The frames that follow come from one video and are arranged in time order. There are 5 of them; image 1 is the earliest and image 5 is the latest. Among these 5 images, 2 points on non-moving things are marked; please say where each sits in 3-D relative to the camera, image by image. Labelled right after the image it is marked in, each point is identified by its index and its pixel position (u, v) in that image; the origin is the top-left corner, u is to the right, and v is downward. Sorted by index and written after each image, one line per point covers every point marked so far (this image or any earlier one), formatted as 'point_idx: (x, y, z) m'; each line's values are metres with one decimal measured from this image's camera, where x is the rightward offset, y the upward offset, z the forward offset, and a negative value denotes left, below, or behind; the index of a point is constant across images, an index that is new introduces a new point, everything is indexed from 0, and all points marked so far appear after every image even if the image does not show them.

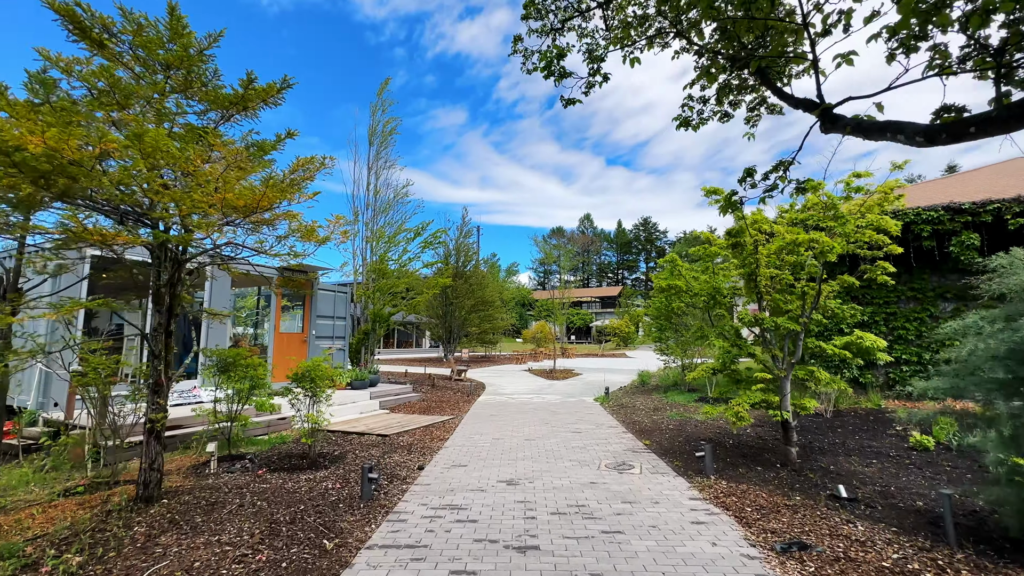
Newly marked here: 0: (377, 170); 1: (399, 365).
0: (-3.7, +3.2, +12.4) m
1: (-4.2, -2.9, +16.6) m
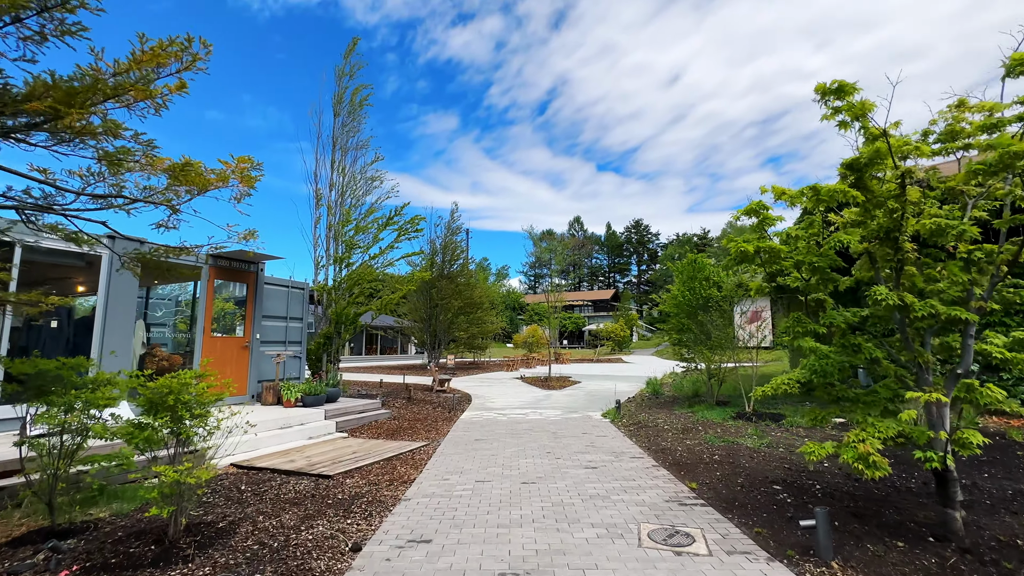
0: (-4.0, +3.3, +10.6) m
1: (-4.5, -2.8, +14.8) m
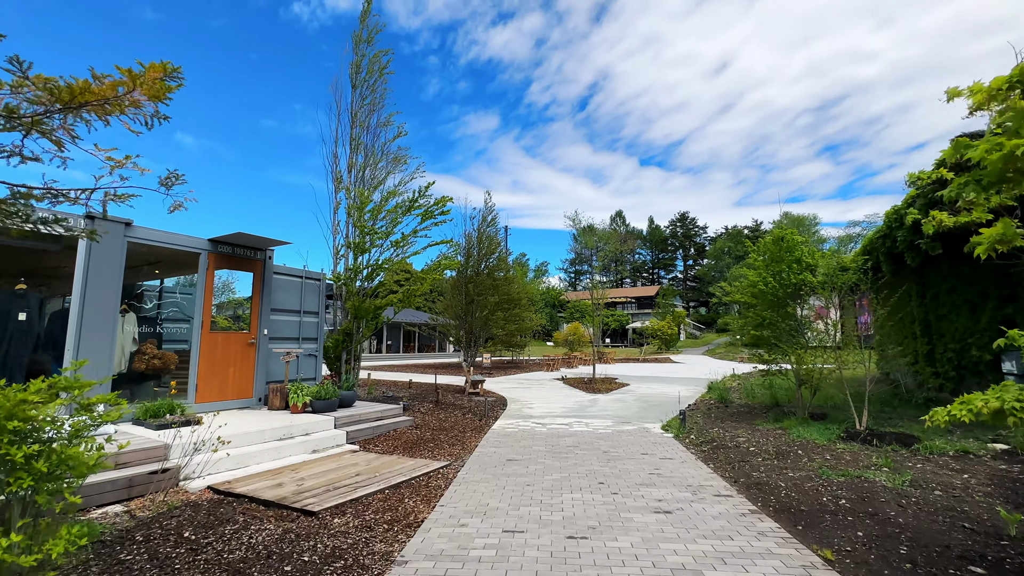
0: (-3.1, +3.5, +9.6) m
1: (-3.3, -2.6, +13.9) m
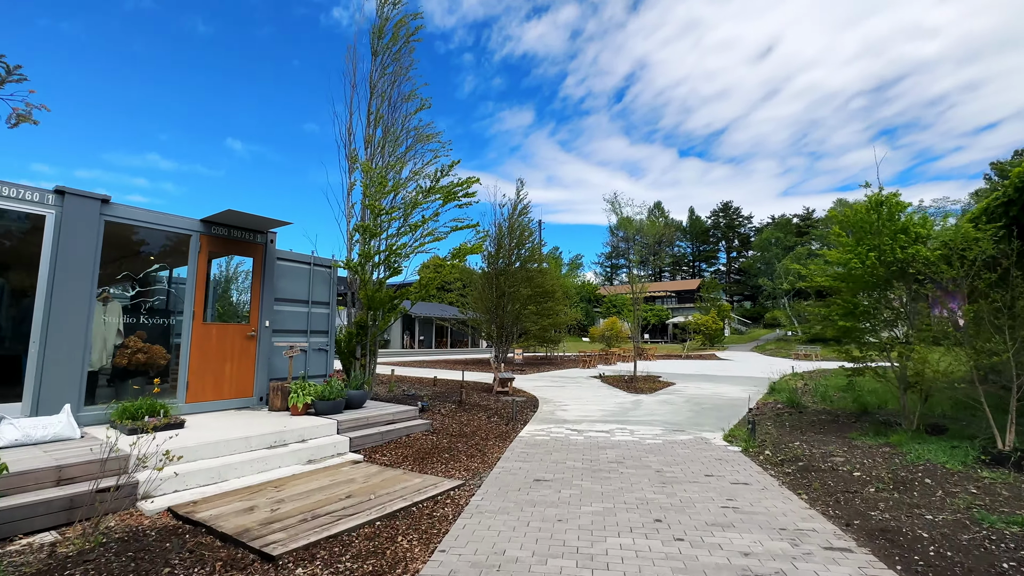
0: (-2.6, +3.7, +8.8) m
1: (-2.3, -2.4, +13.1) m
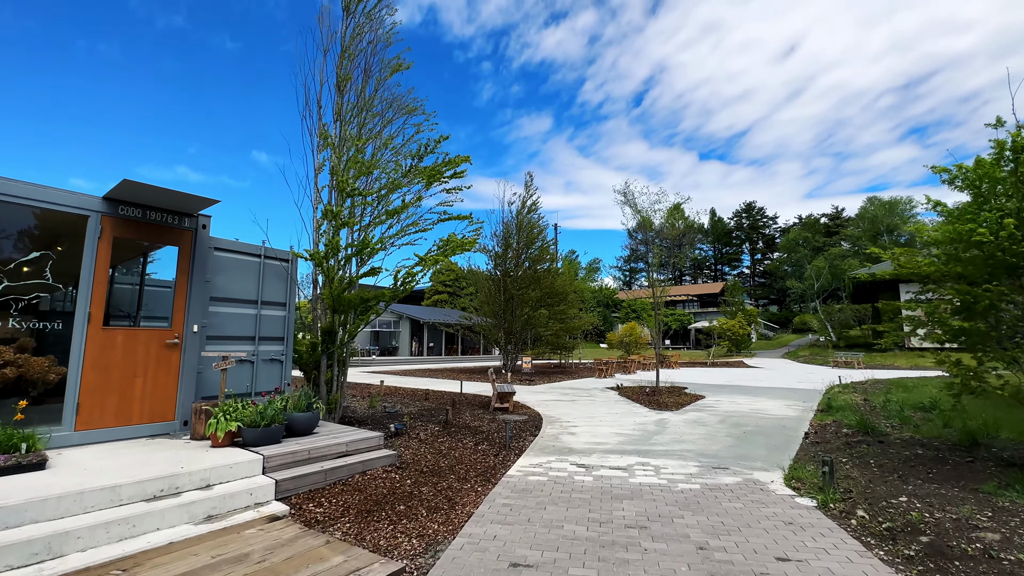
0: (-2.6, +3.8, +7.5) m
1: (-2.2, -2.4, +11.7) m
